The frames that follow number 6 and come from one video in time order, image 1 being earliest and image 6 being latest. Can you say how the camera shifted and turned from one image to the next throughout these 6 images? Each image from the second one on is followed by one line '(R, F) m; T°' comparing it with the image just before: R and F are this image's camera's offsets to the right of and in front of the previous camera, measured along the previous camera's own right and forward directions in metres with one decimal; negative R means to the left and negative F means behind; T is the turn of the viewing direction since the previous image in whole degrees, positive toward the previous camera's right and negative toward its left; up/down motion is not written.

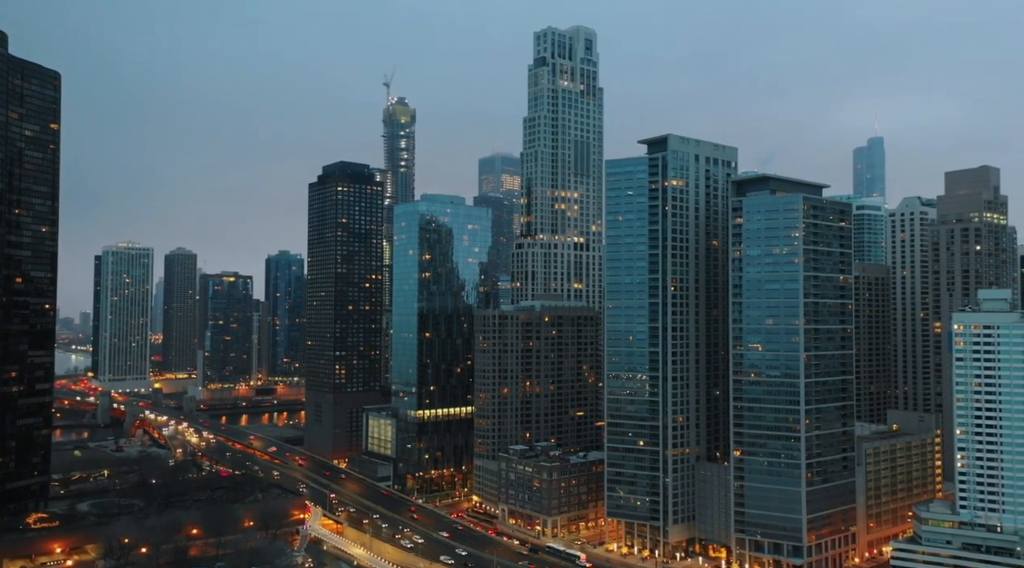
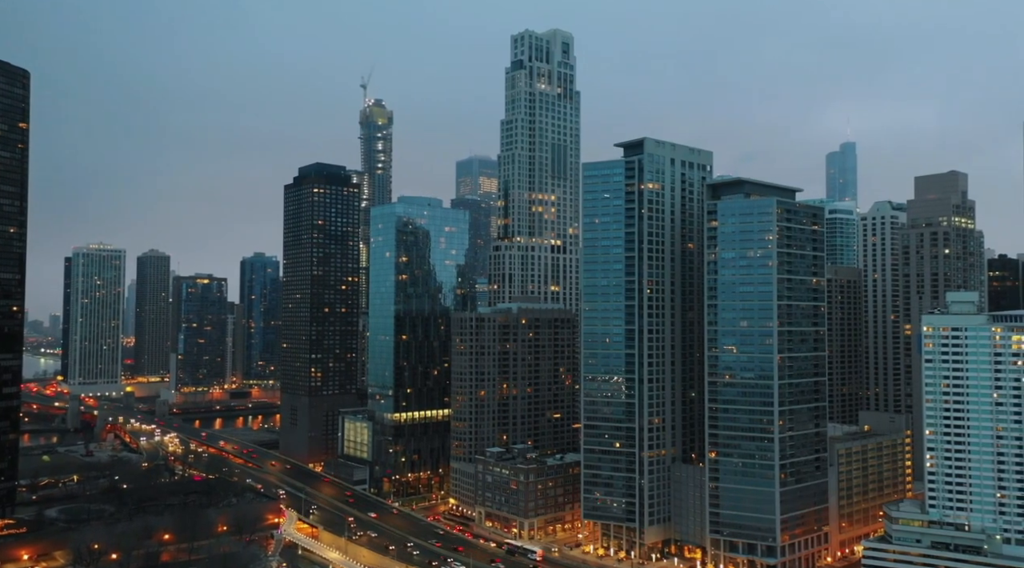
(0.0, -1.1) m; +1°
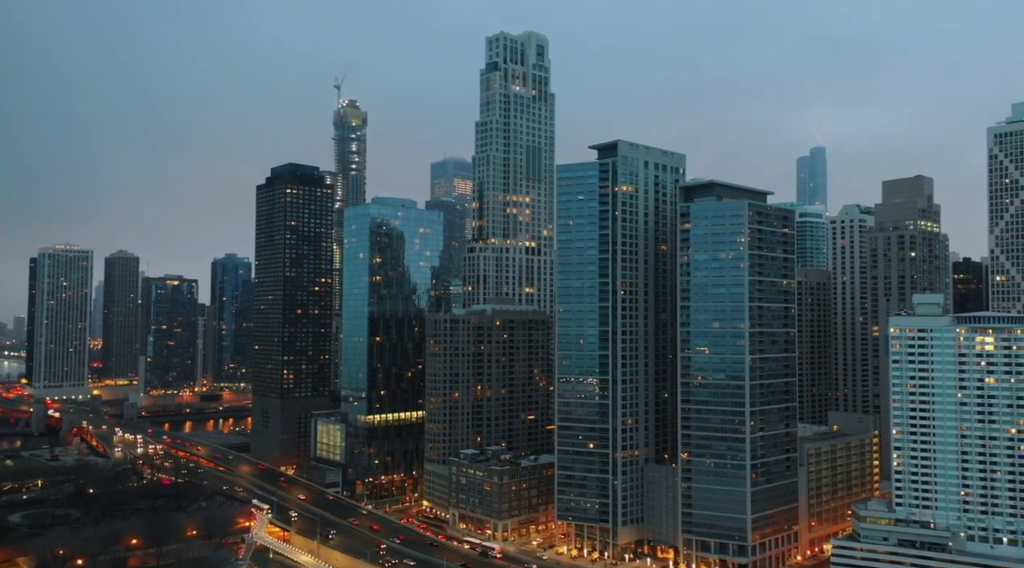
(0.0, -1.2) m; +2°
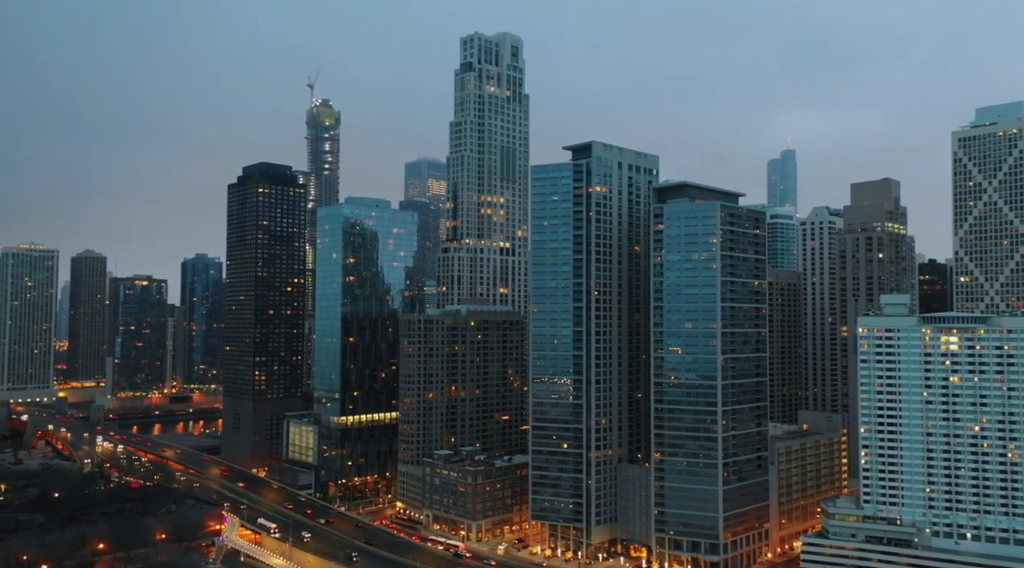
(0.0, -1.1) m; +2°
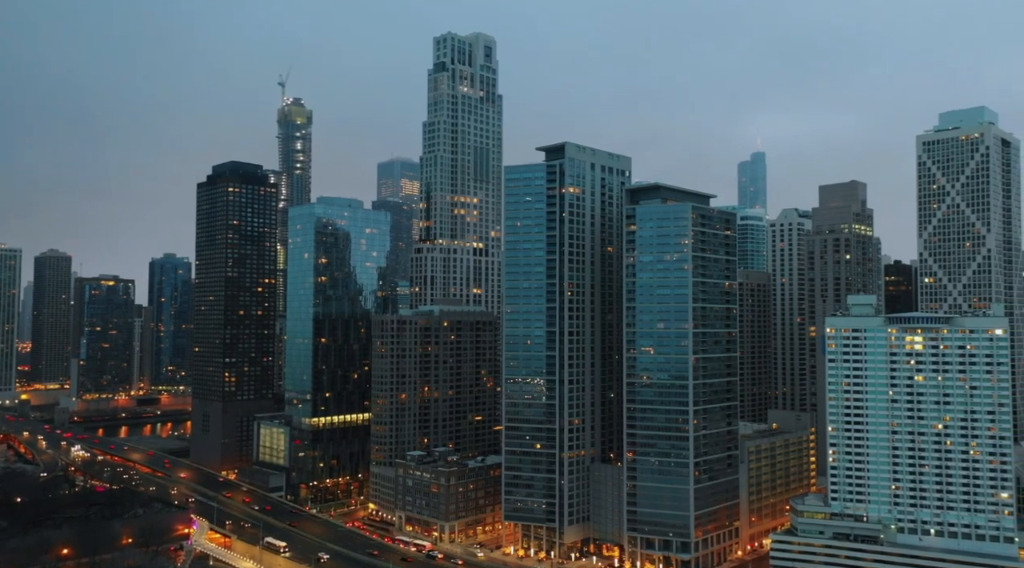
(0.0, -1.1) m; +2°
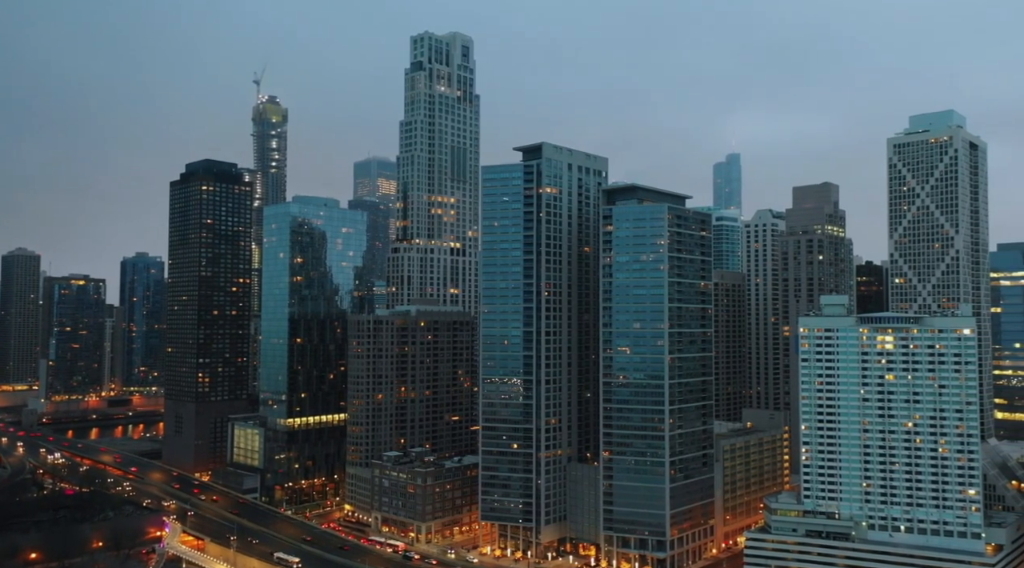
(+0.1, -0.7) m; +1°
